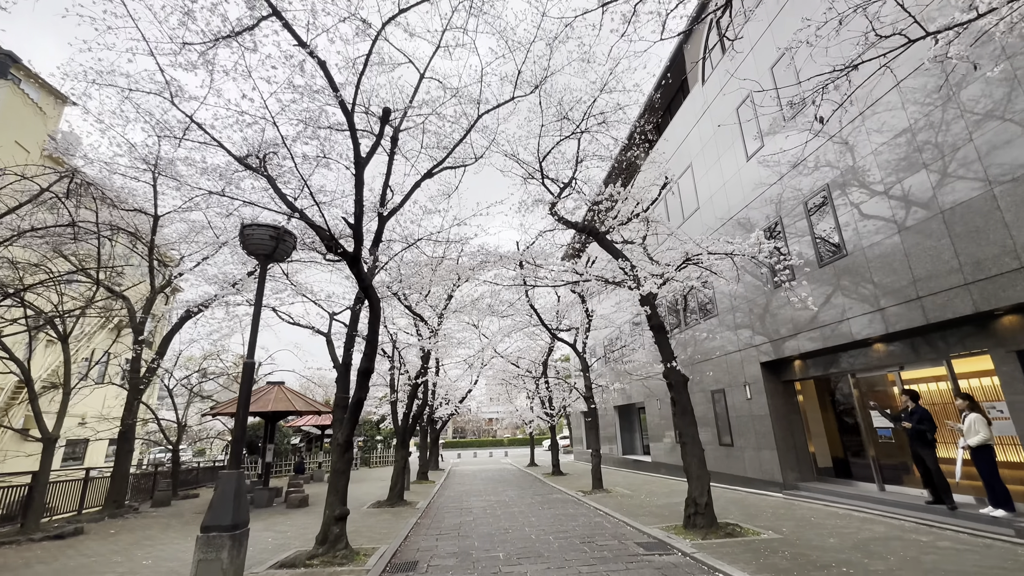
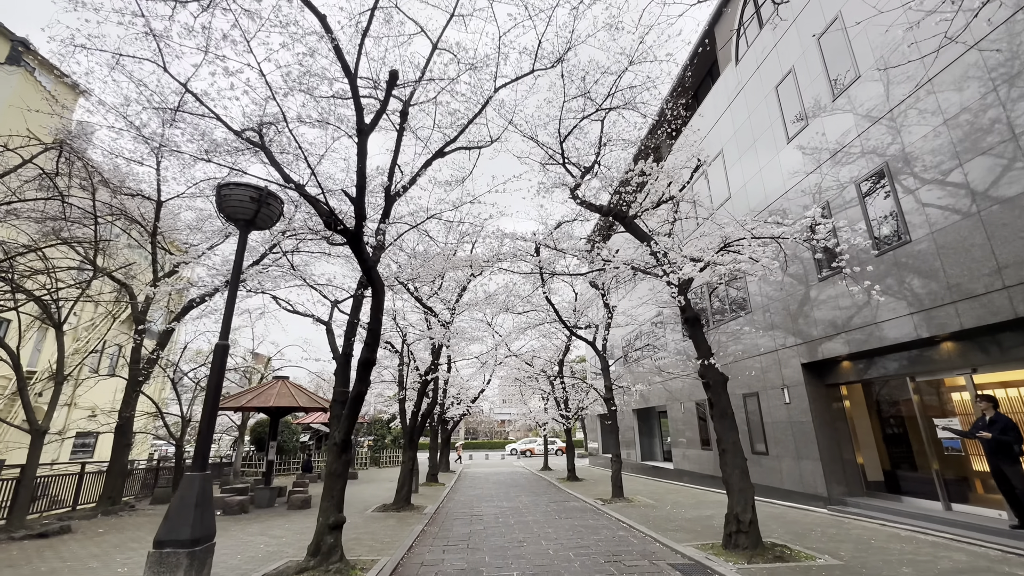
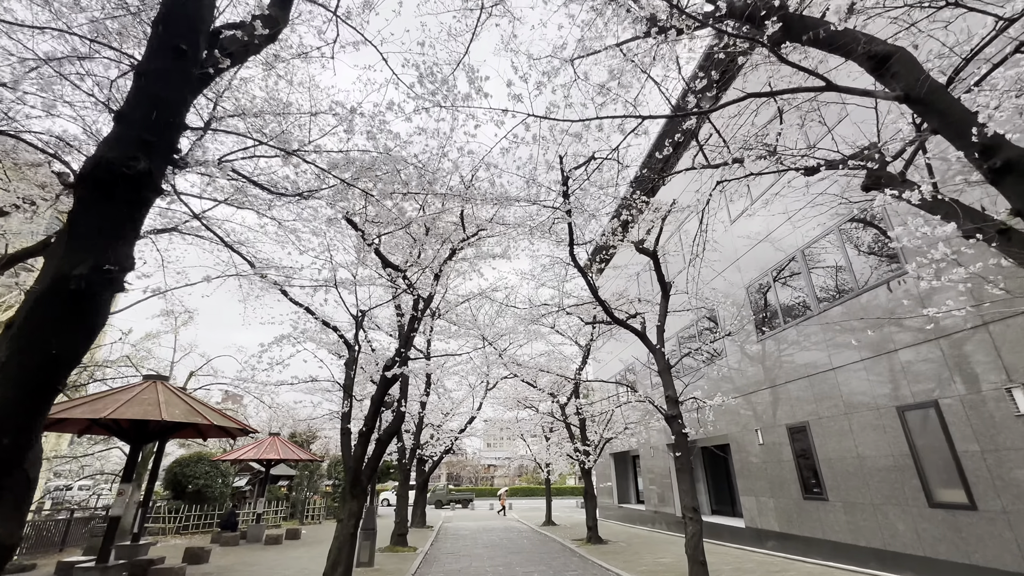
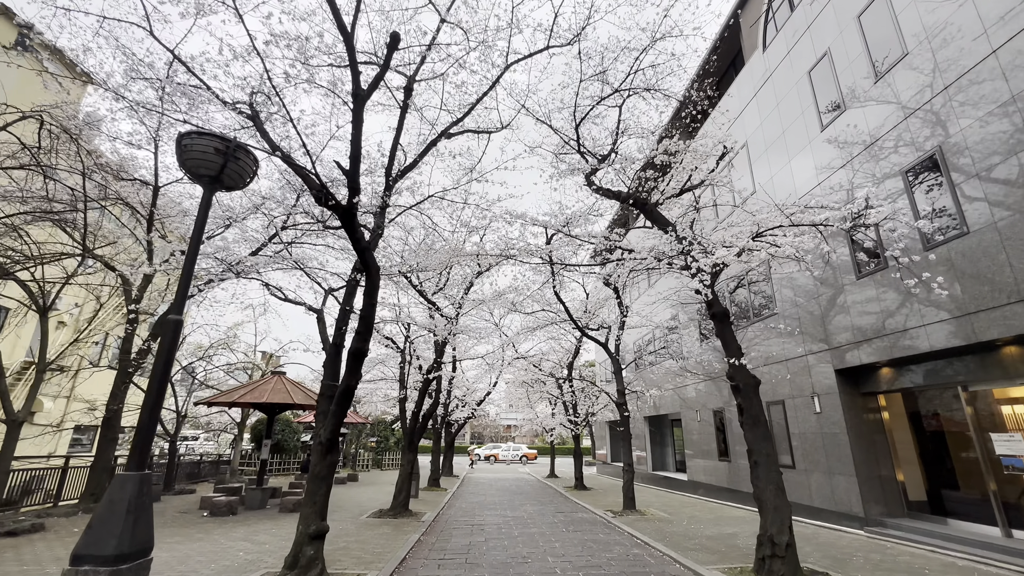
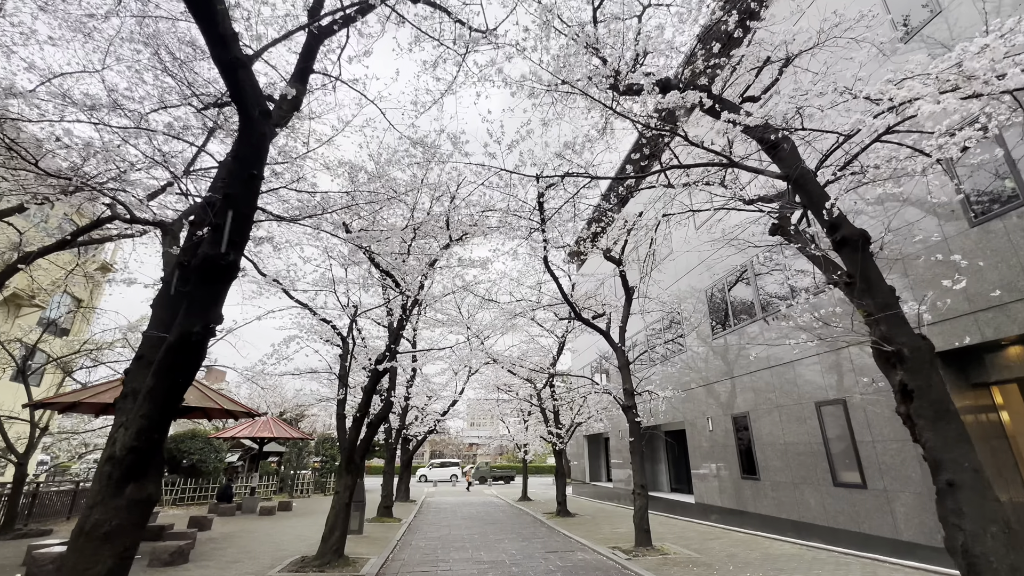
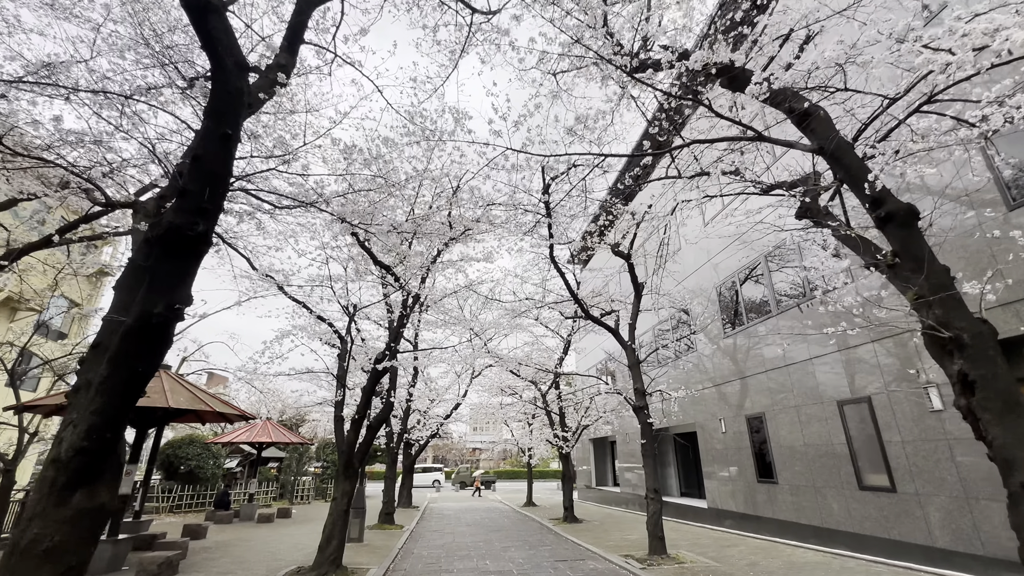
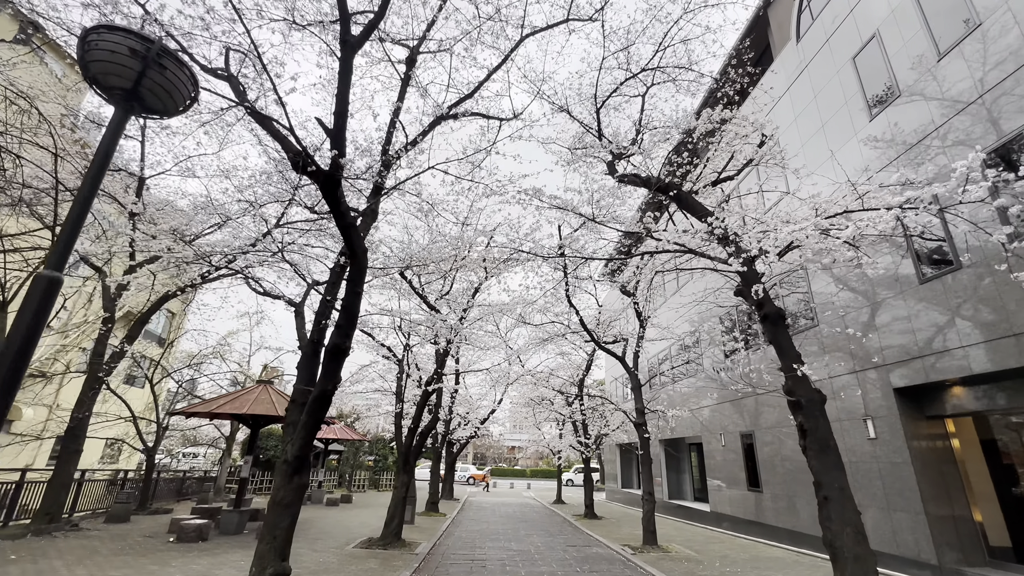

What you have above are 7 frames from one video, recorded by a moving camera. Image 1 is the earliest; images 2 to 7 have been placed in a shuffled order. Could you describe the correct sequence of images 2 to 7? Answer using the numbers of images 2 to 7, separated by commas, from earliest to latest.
2, 4, 7, 5, 6, 3
